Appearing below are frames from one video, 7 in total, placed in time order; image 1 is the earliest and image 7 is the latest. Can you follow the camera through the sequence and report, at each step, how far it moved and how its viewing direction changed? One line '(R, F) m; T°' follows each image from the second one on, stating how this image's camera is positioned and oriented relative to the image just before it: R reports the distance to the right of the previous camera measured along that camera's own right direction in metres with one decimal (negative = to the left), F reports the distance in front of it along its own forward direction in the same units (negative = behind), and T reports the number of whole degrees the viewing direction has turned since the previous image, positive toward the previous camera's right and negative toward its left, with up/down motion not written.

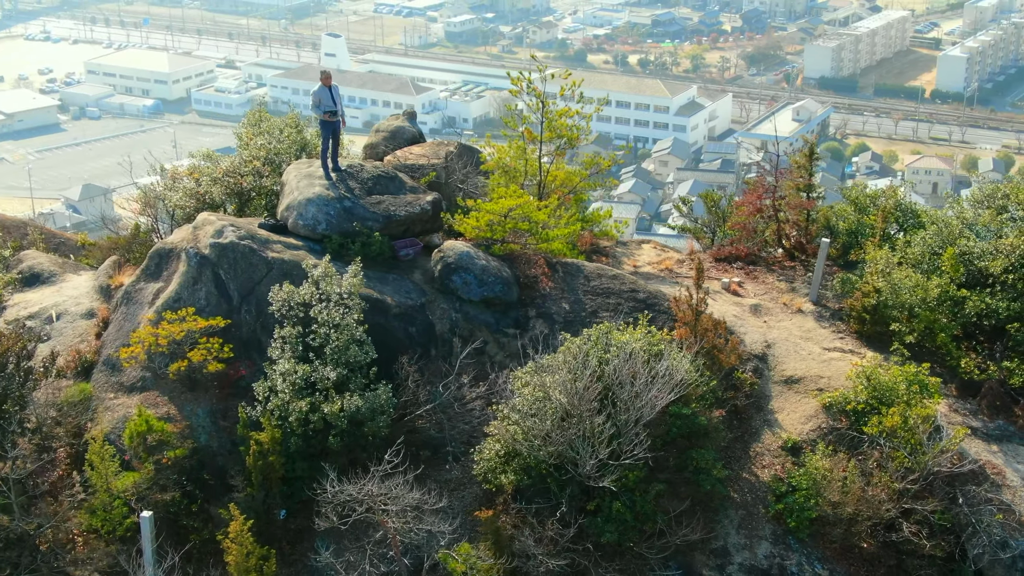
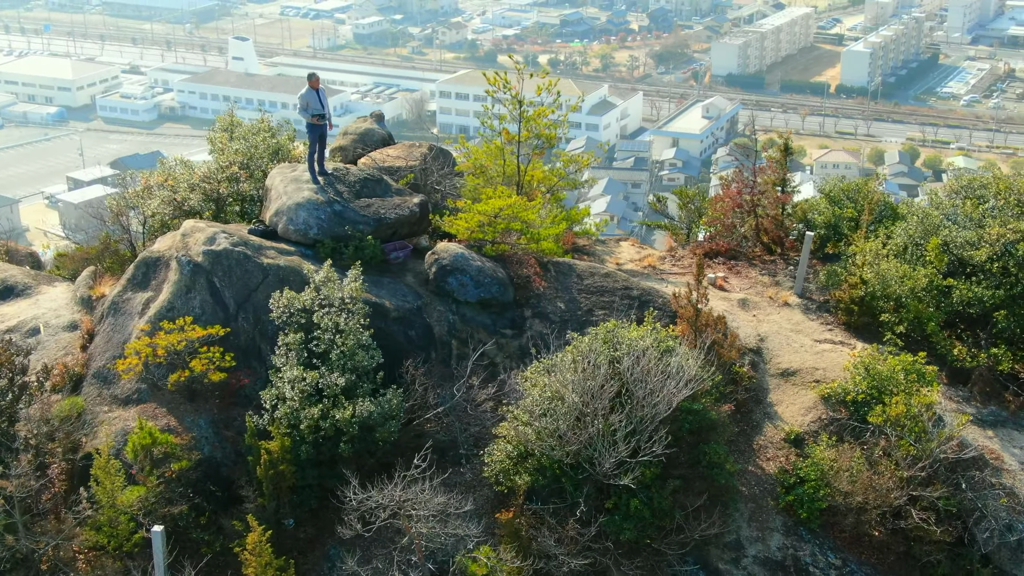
(-0.3, +0.1) m; +3°
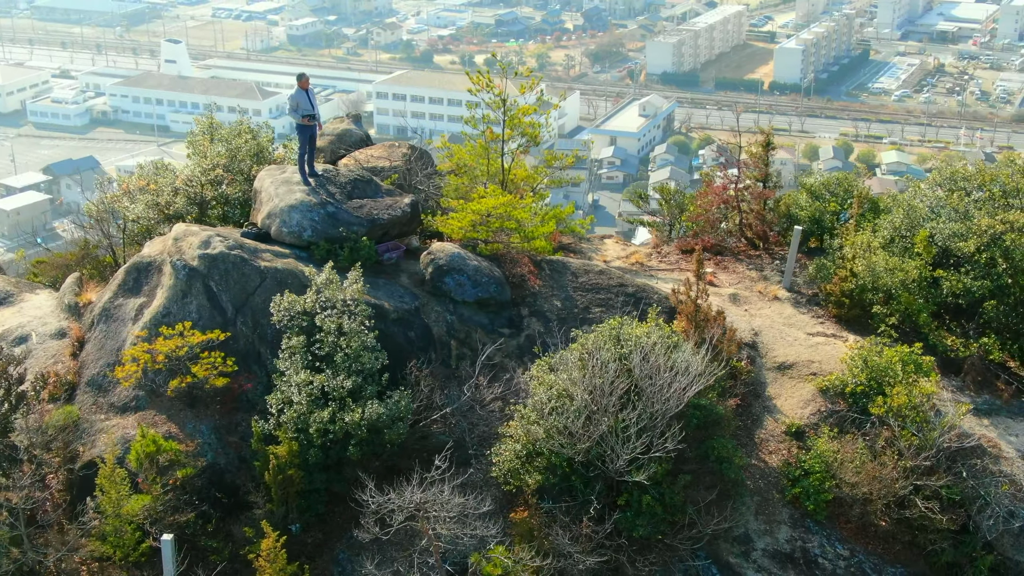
(-0.2, 0.0) m; +2°
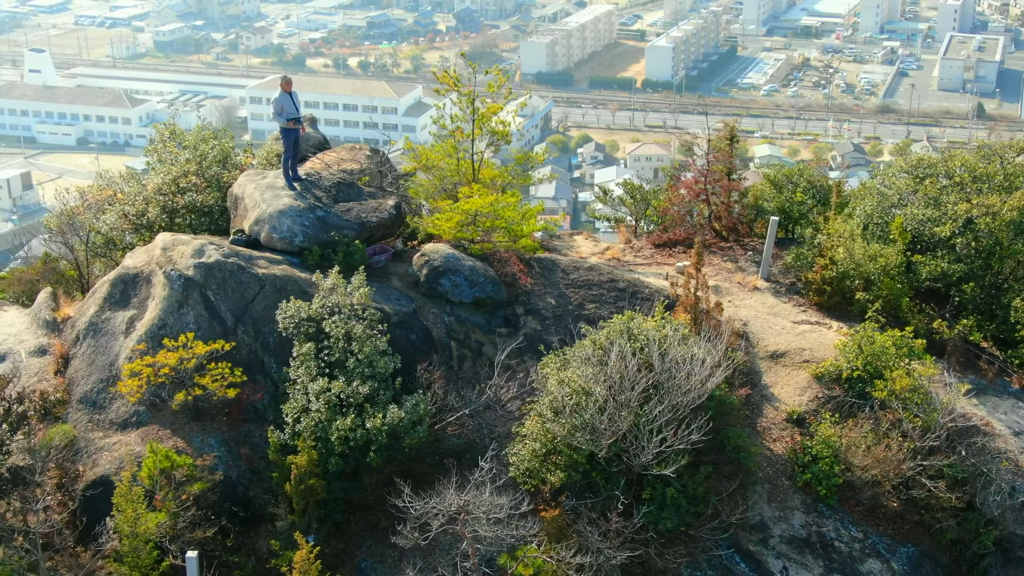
(-0.5, +0.1) m; +3°
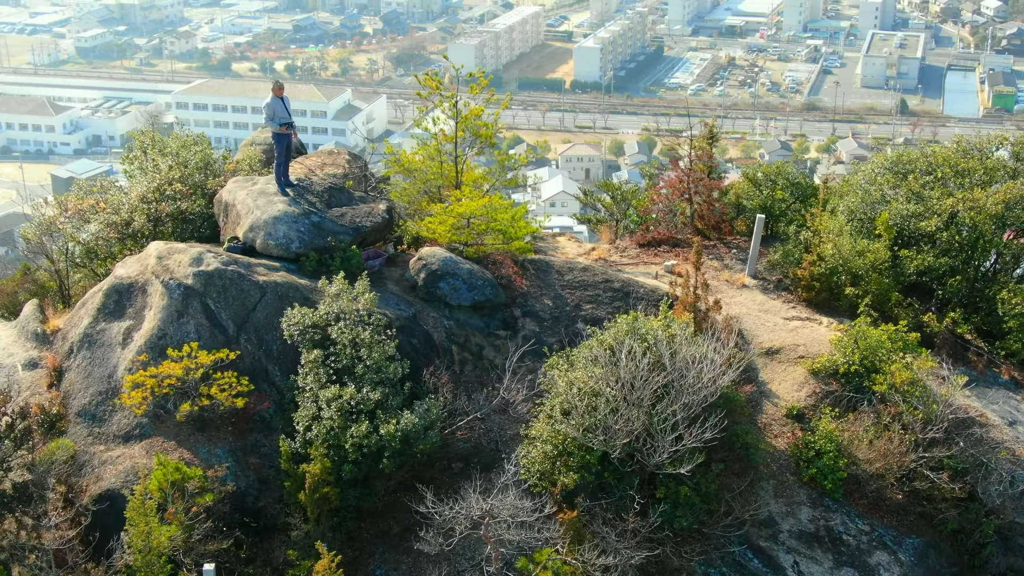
(-0.3, 0.0) m; +2°
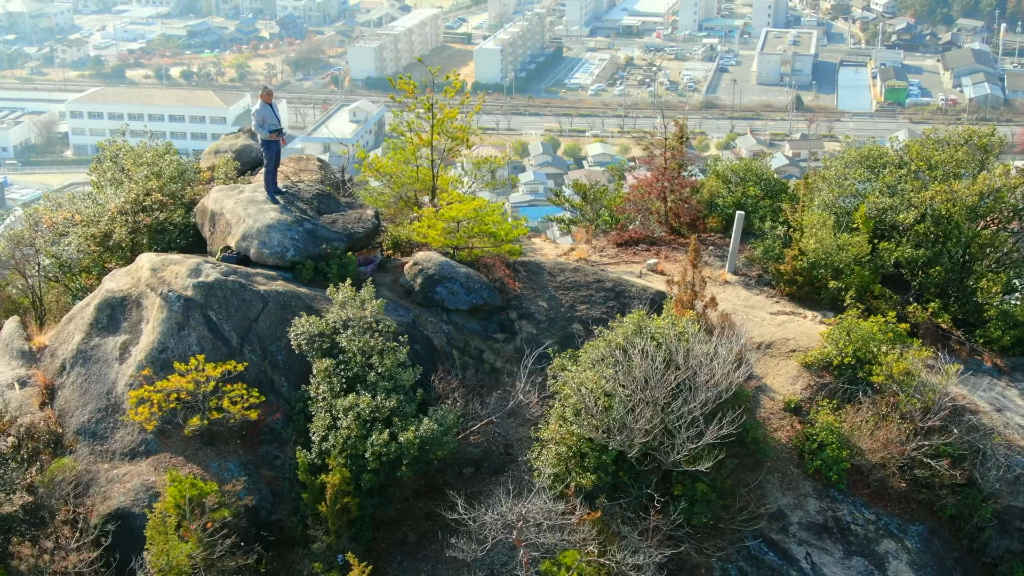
(-0.4, 0.0) m; +3°
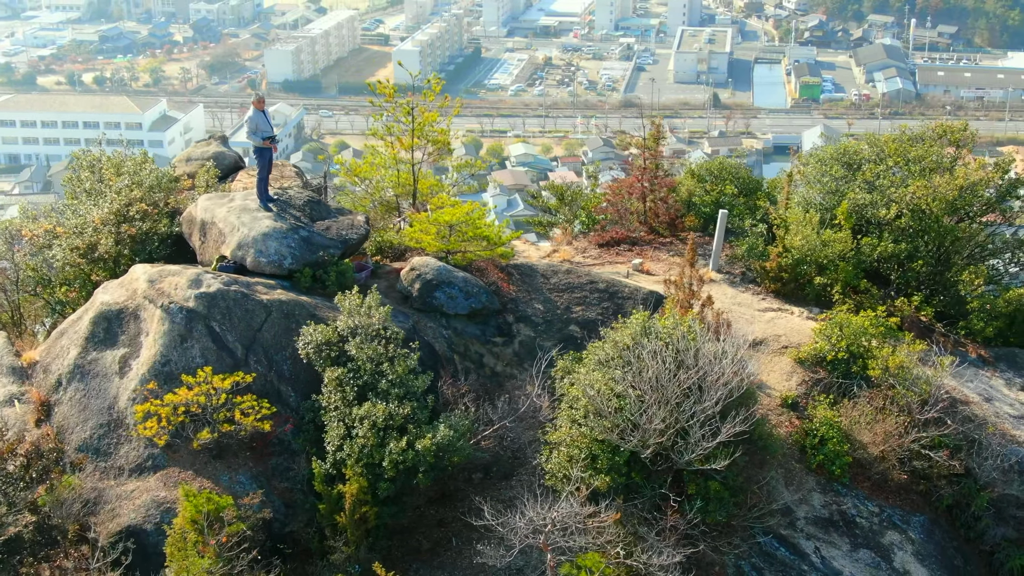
(-0.3, 0.0) m; +2°
